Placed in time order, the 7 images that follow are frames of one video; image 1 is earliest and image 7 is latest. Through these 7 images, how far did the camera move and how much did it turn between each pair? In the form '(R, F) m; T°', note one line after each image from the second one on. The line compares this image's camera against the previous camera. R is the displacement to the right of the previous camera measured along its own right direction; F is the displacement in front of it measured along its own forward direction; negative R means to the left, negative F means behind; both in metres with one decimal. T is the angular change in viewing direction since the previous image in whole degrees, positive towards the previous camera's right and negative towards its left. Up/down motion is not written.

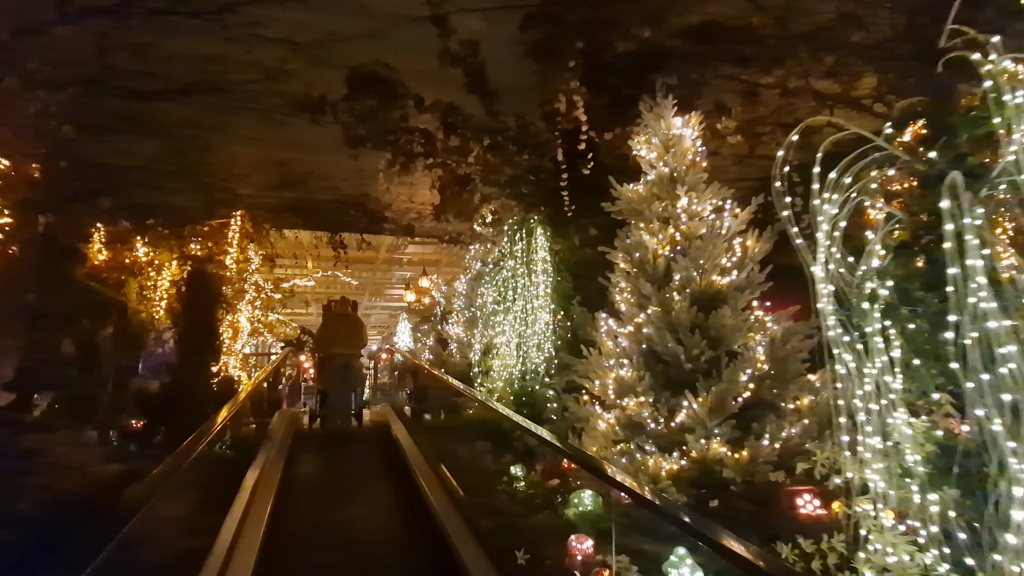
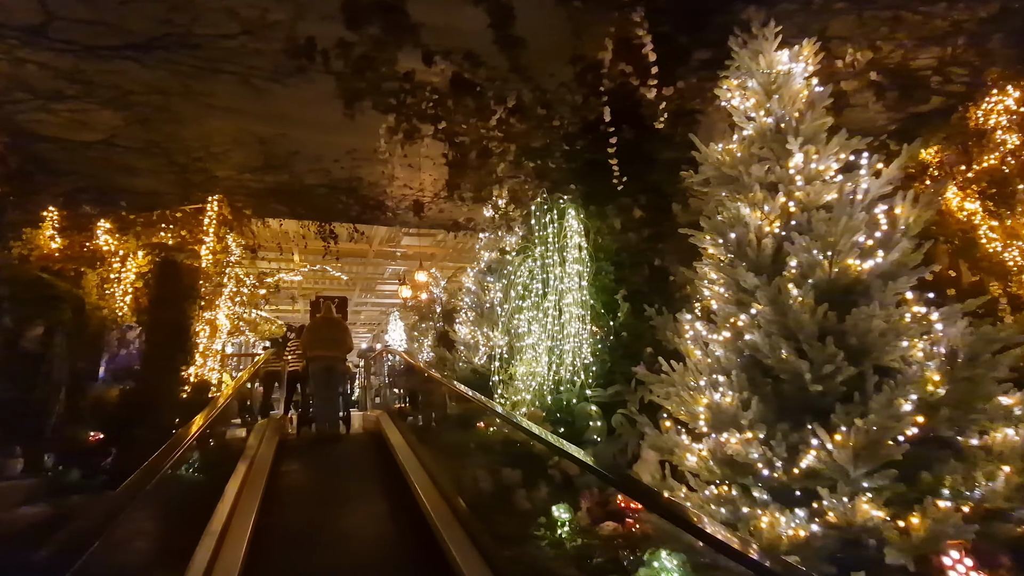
(-0.3, +0.8) m; +1°
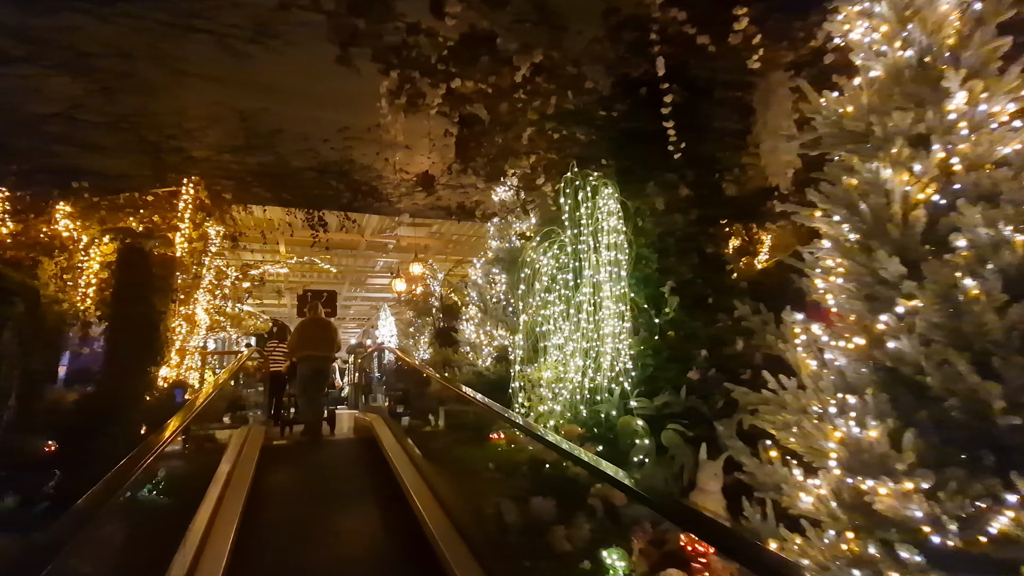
(-0.2, +0.6) m; +1°
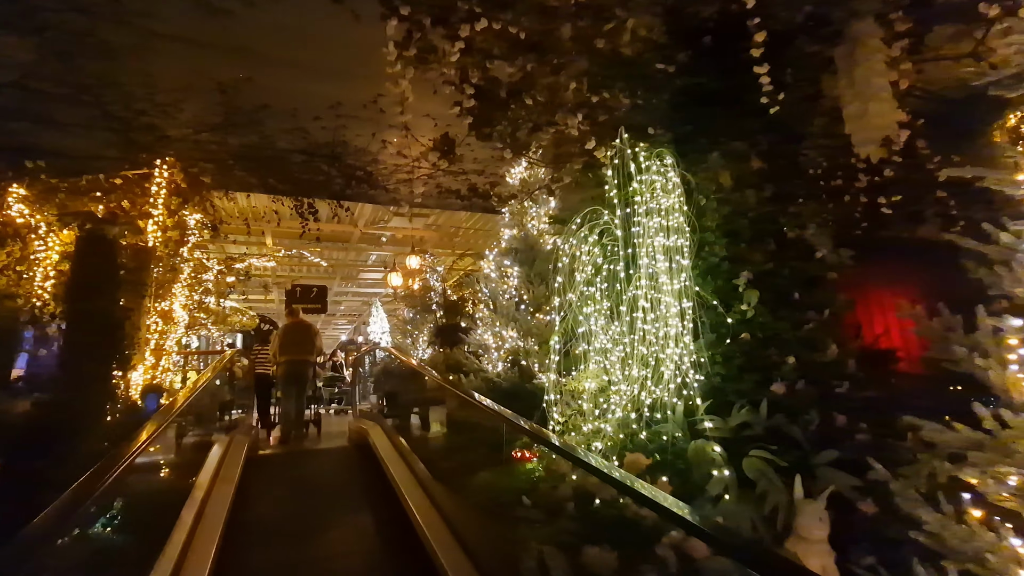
(-0.3, +0.6) m; +1°
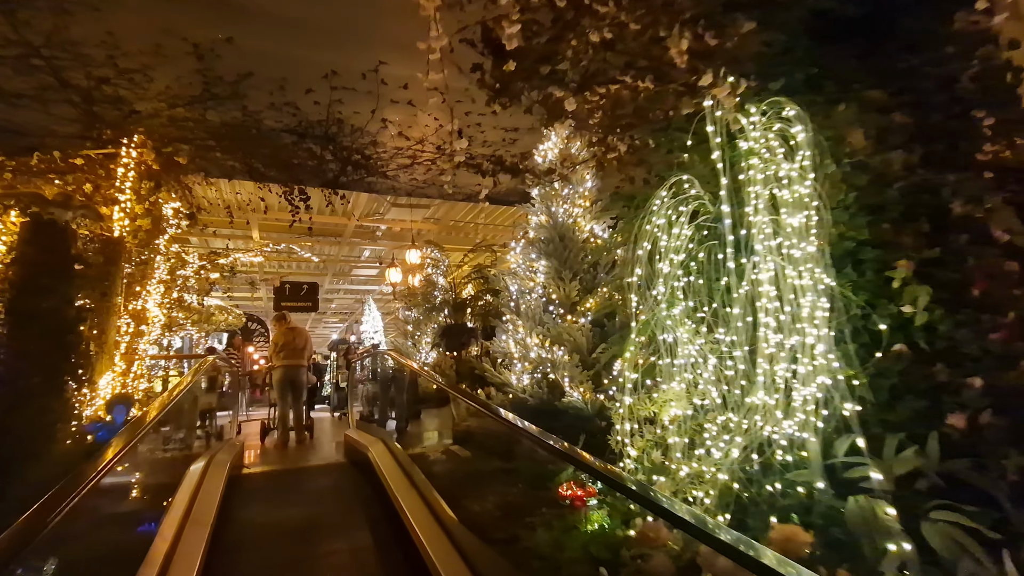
(-0.3, +0.7) m; +1°
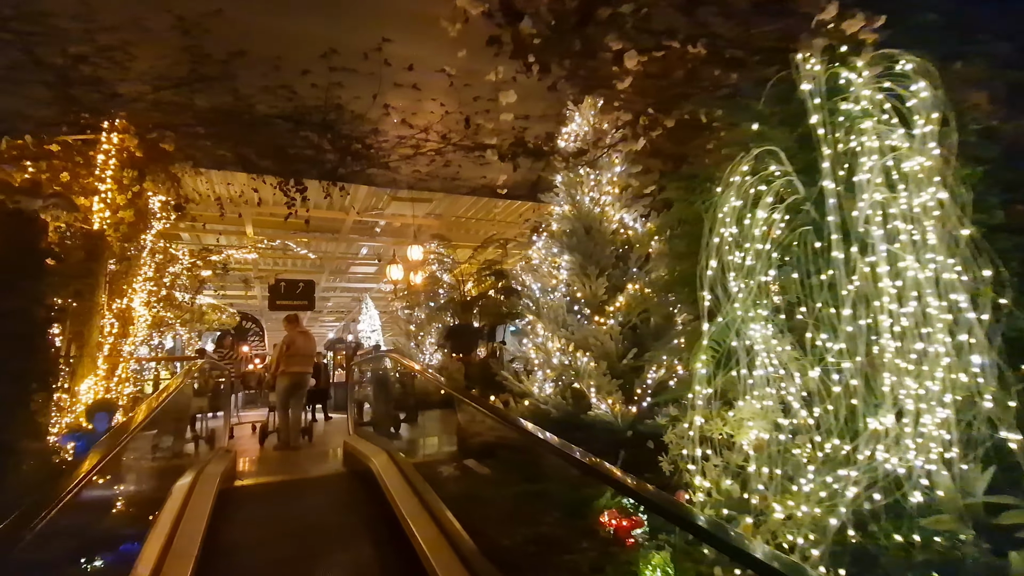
(-0.2, +0.4) m; 0°
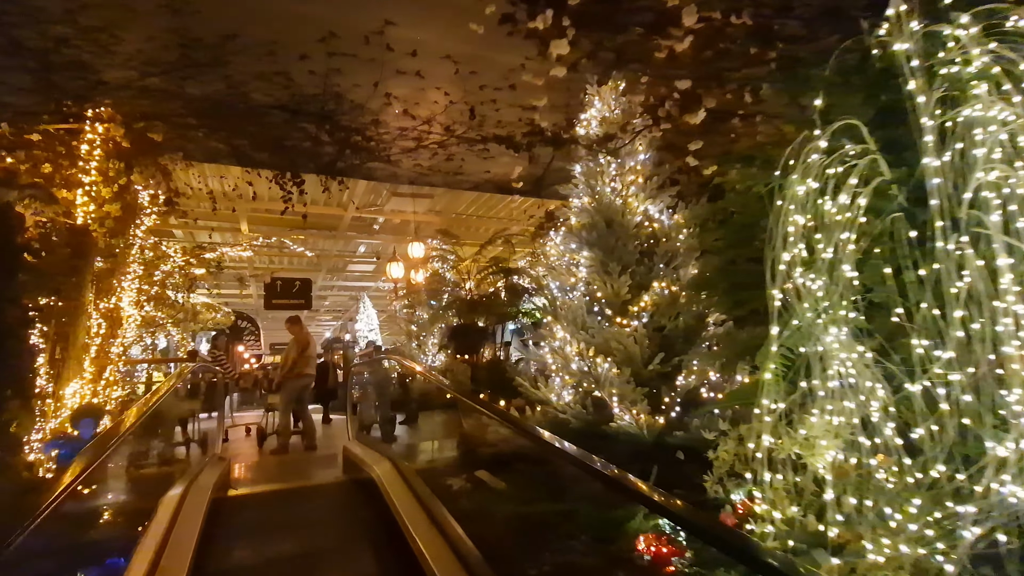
(-0.1, +0.3) m; 0°
